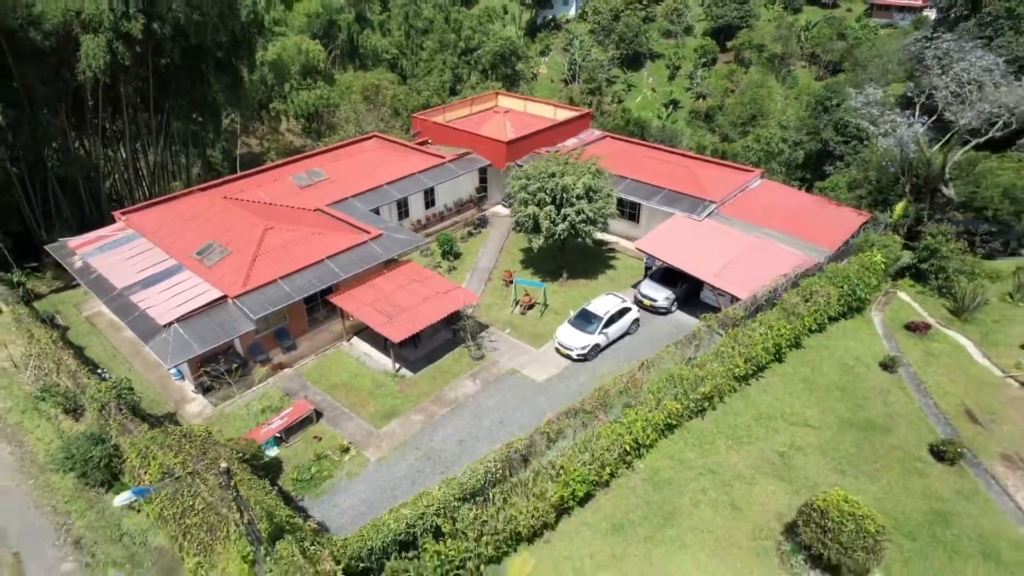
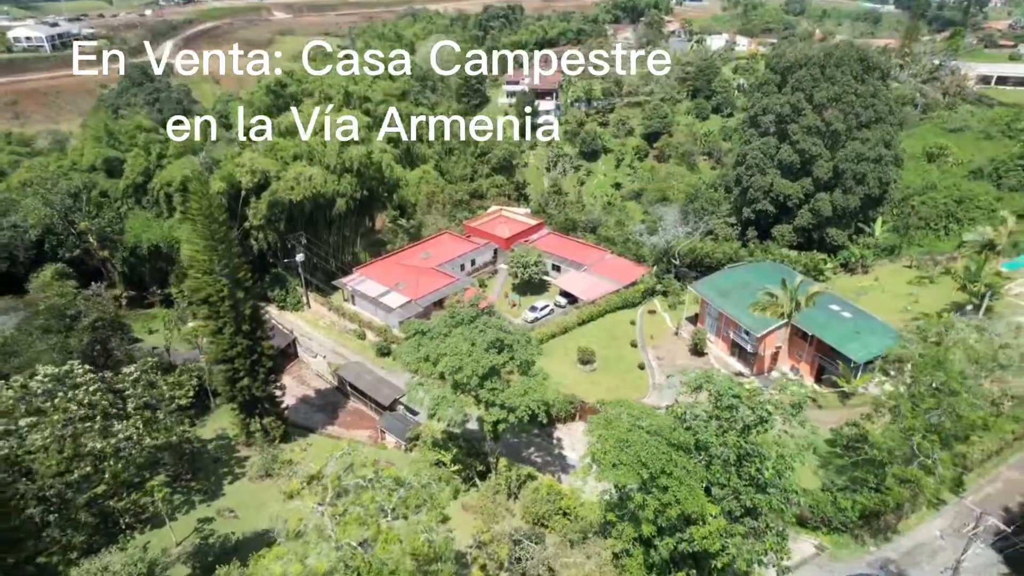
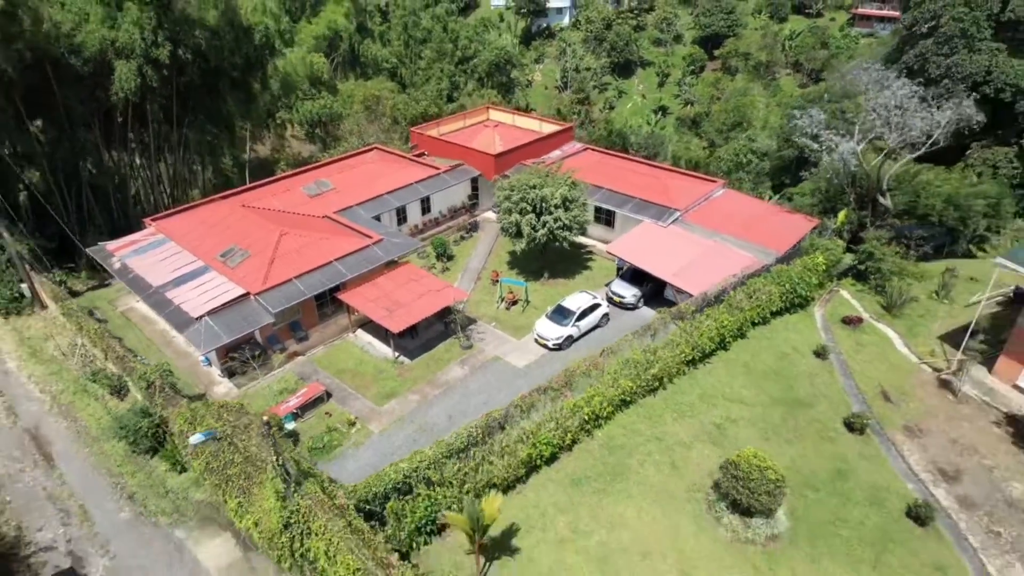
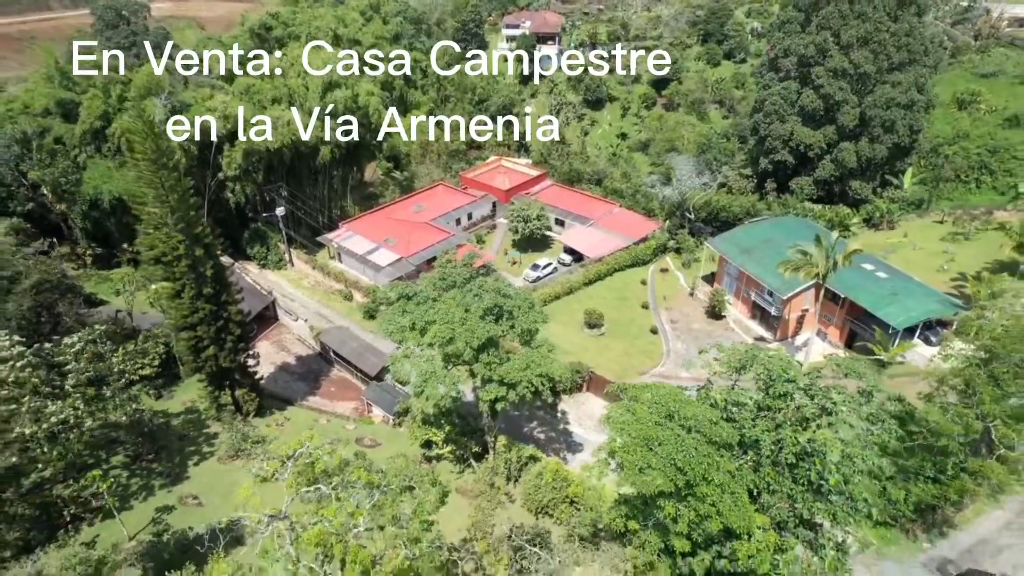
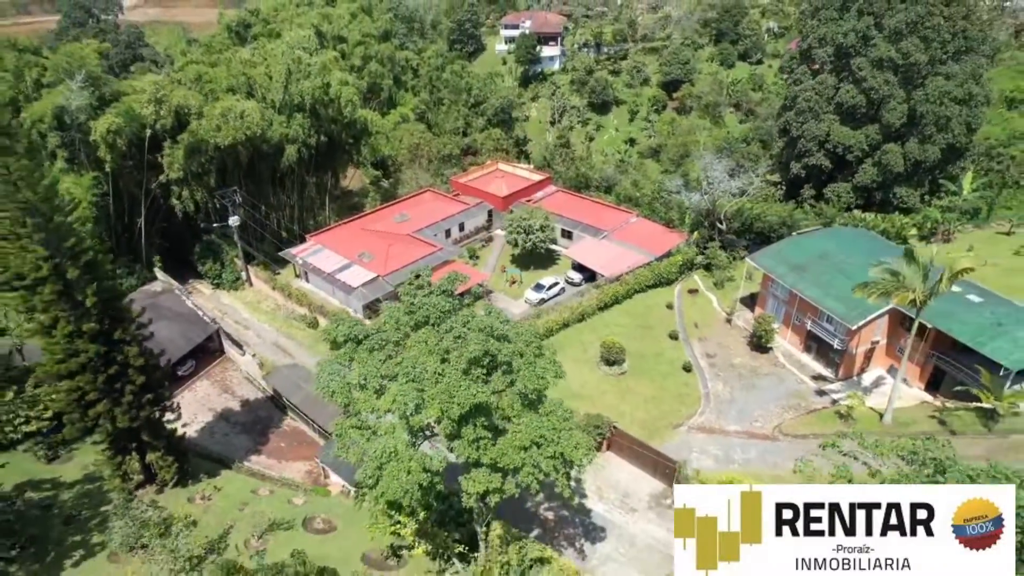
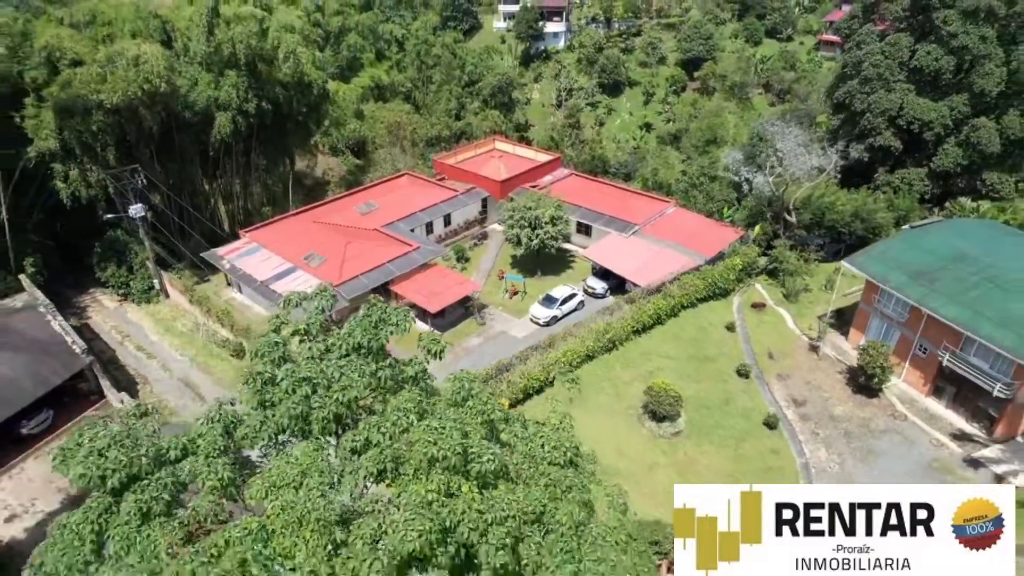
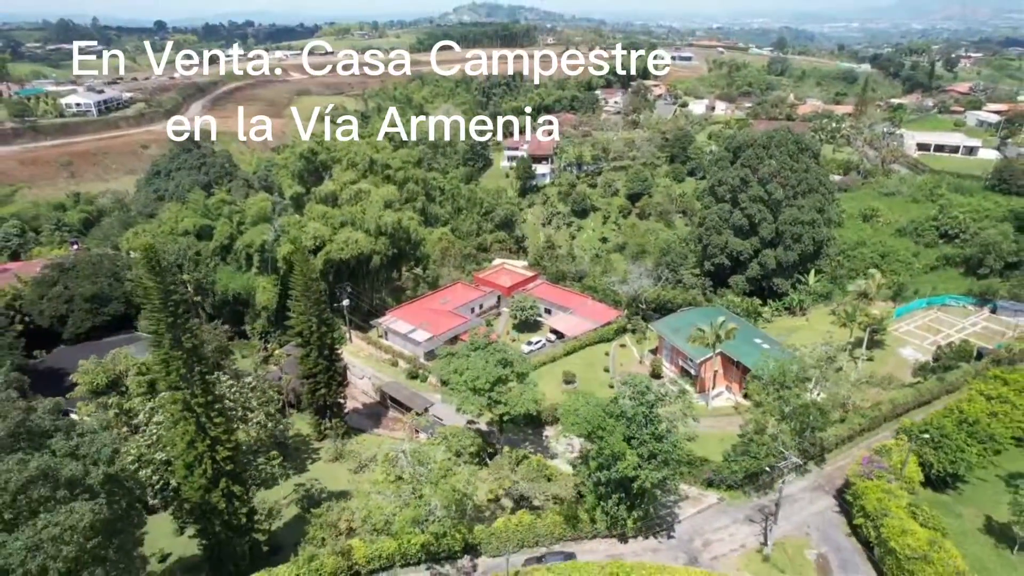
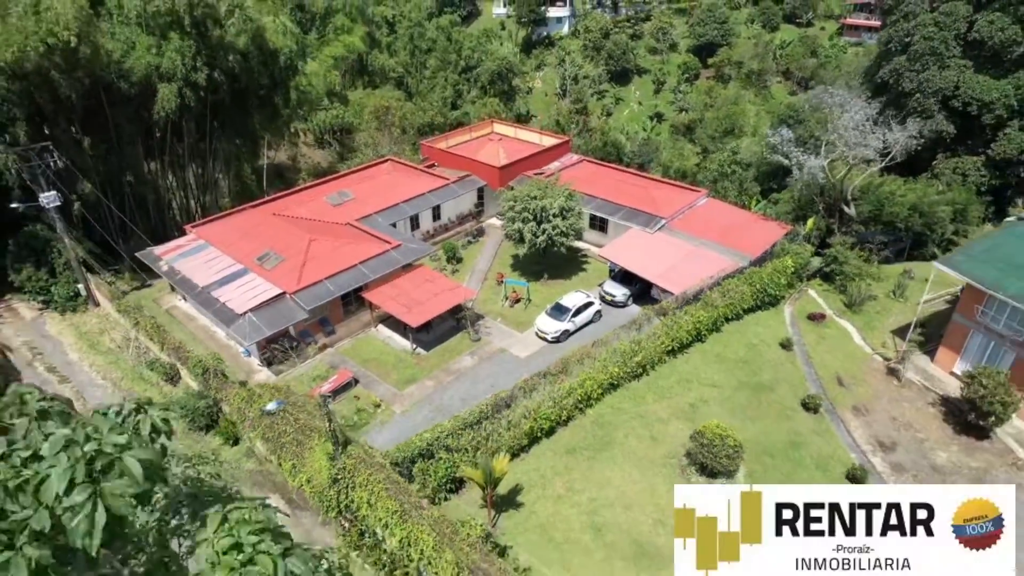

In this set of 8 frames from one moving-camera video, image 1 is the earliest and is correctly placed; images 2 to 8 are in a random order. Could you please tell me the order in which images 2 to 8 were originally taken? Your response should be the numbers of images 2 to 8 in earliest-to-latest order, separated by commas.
3, 8, 6, 5, 4, 2, 7
